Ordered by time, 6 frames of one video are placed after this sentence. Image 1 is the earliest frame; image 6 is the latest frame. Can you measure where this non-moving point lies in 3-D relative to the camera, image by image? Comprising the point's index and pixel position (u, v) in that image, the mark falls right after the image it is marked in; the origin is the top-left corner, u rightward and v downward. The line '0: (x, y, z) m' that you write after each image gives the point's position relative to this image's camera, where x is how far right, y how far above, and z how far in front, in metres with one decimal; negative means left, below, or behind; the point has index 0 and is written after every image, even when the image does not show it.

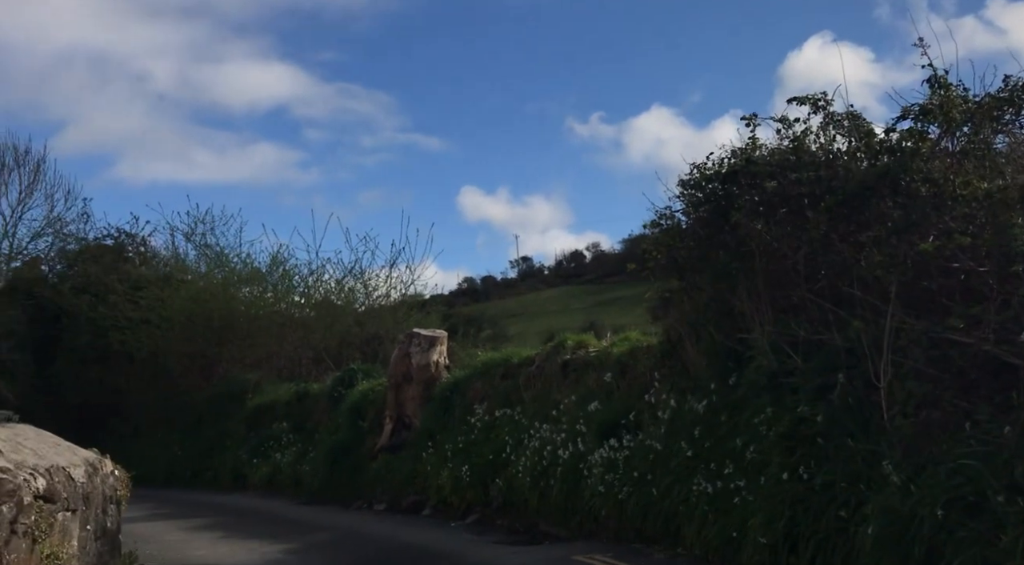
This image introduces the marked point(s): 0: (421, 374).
0: (-1.3, -1.3, +15.3) m
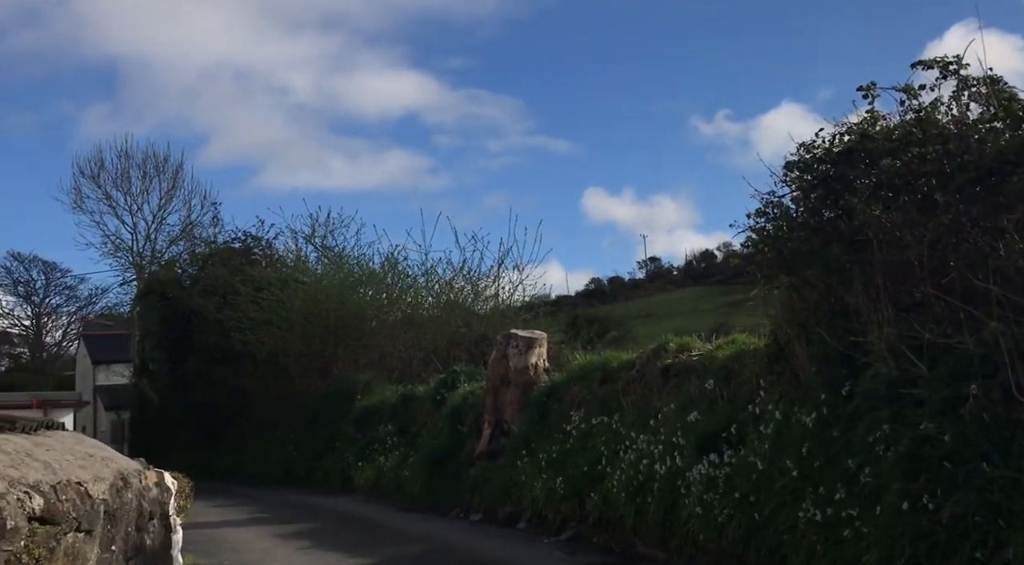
0: (+0.1, -1.3, +14.5) m
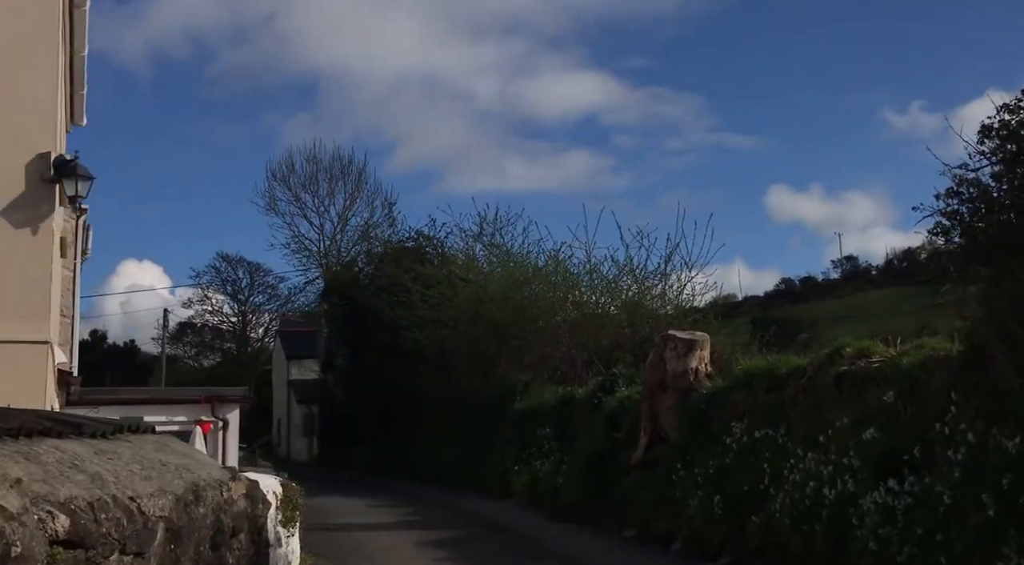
0: (+2.1, -1.3, +13.3) m
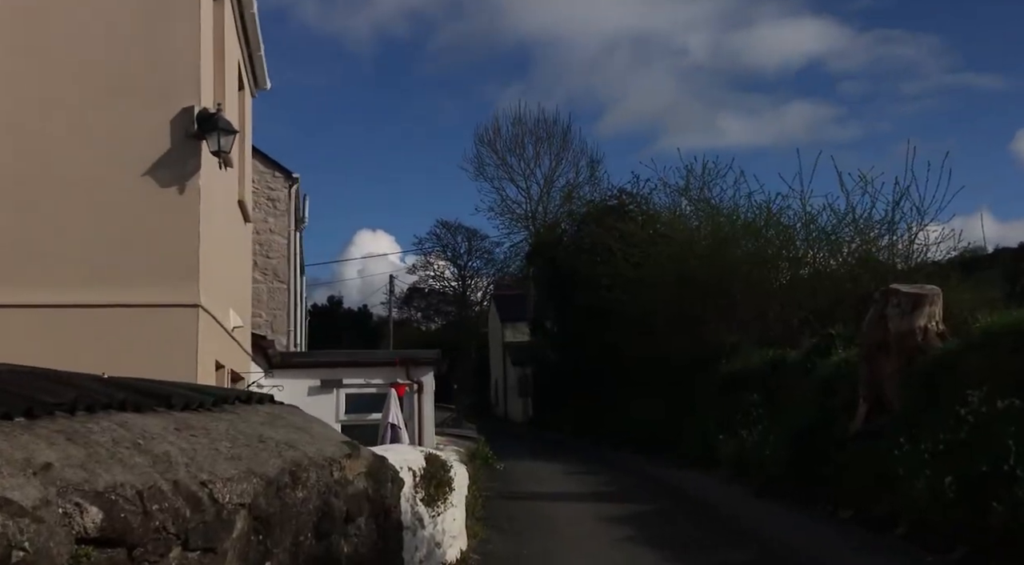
0: (+4.3, -0.7, +11.6) m
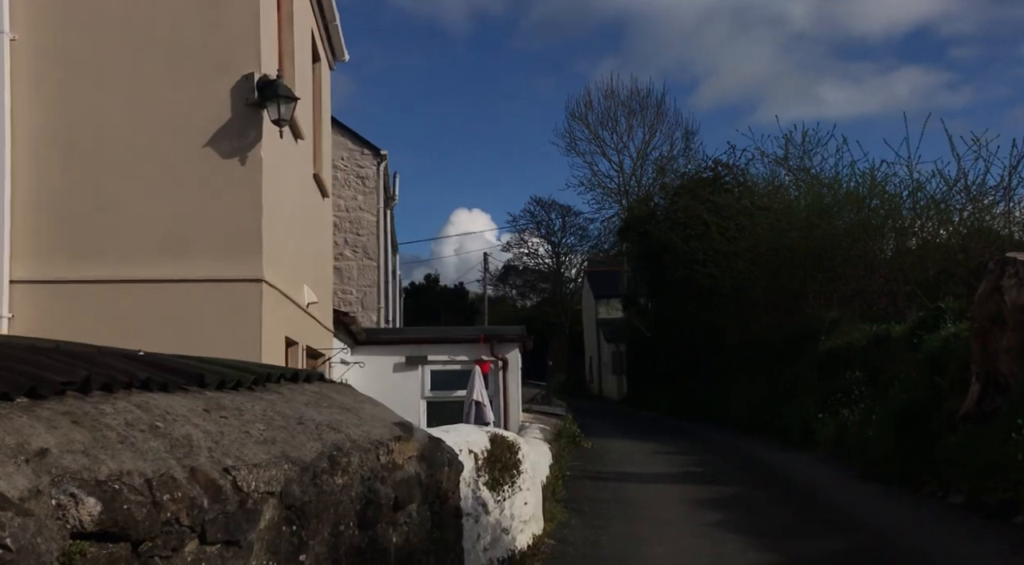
0: (+5.1, -0.3, +10.6) m
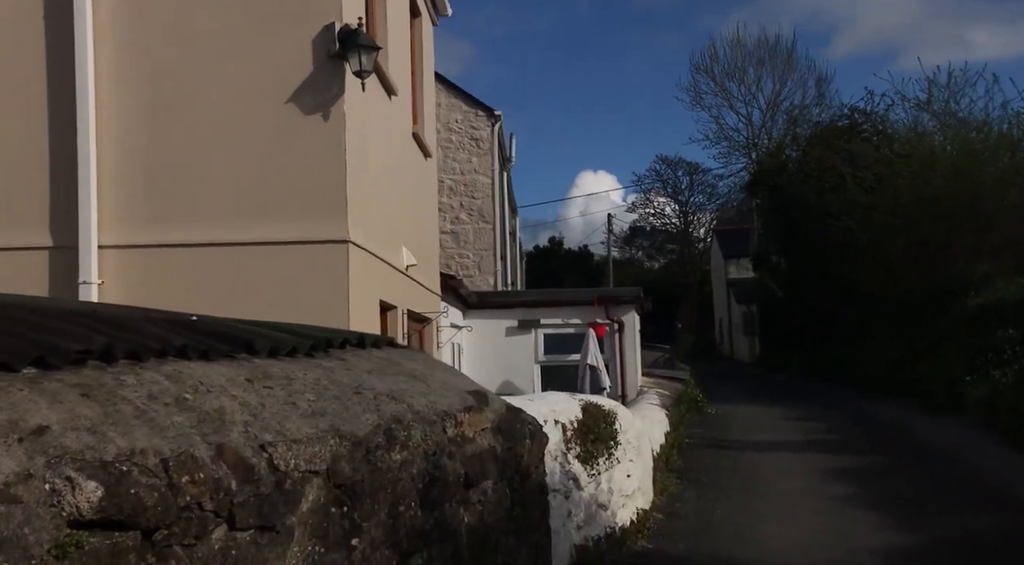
0: (+6.1, +0.2, +9.4) m
